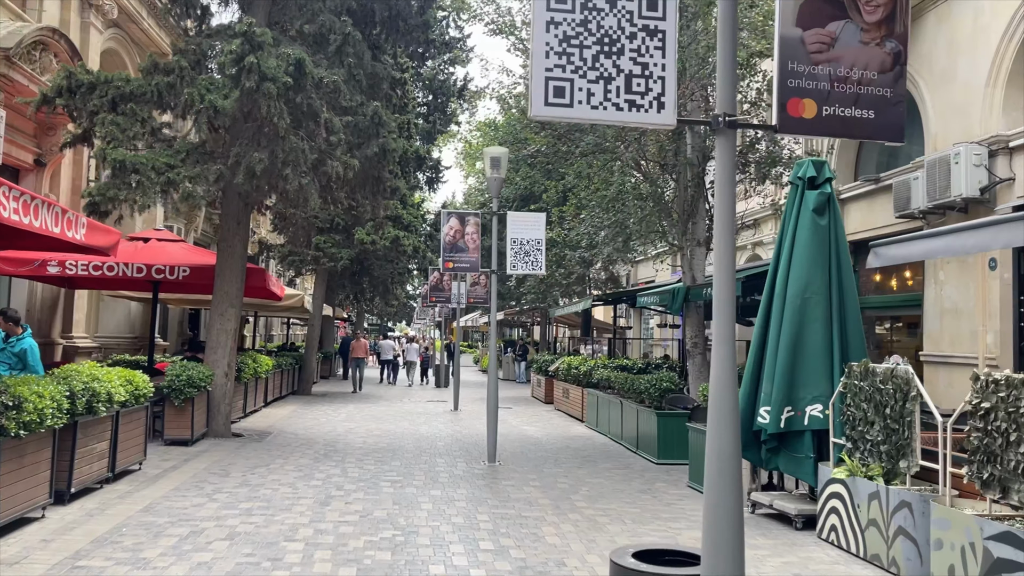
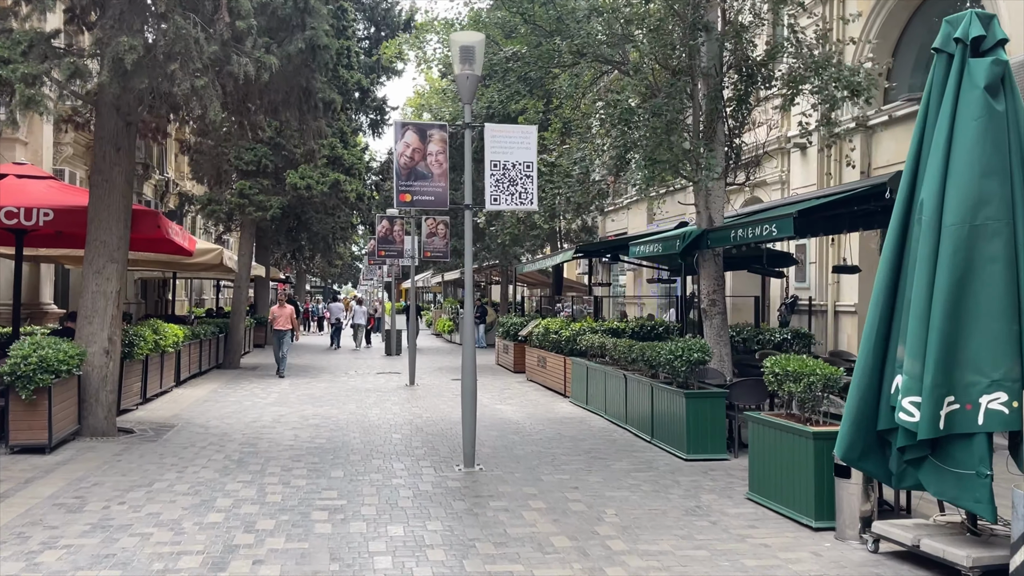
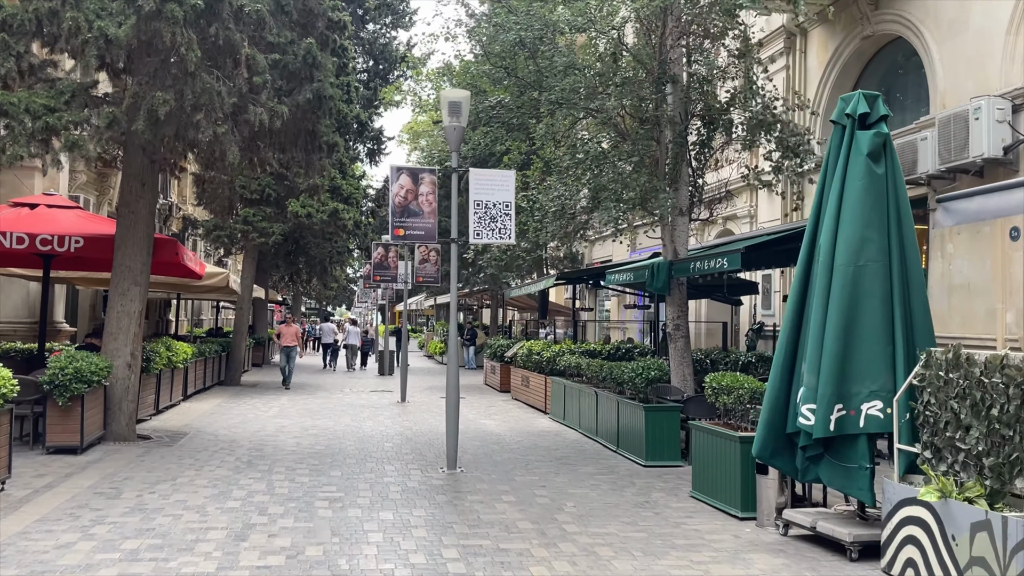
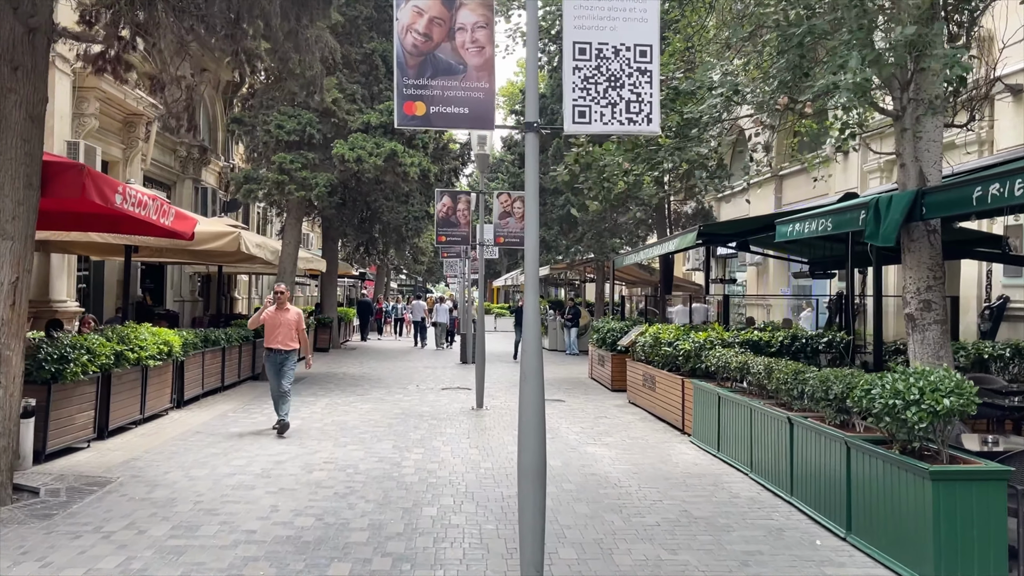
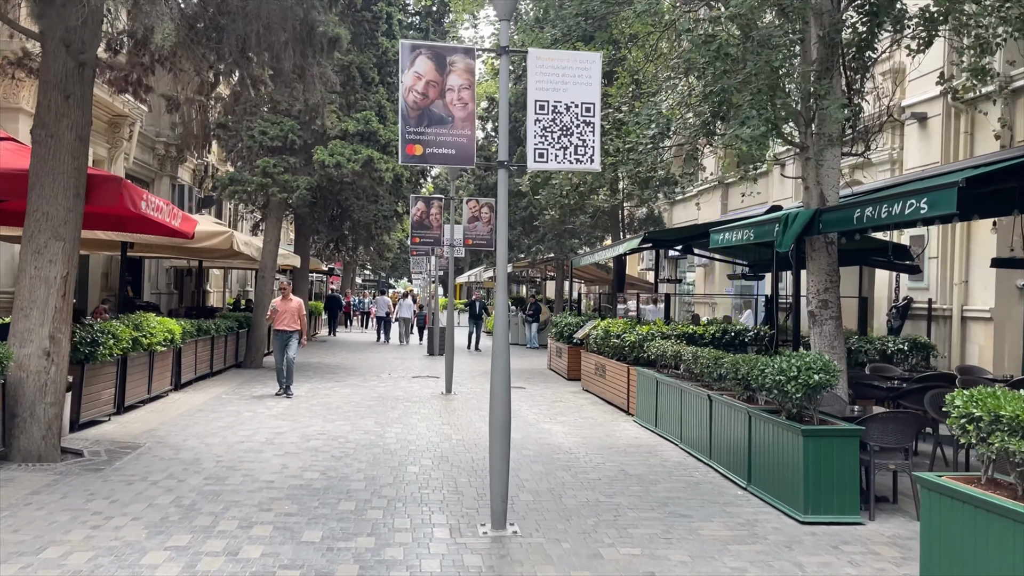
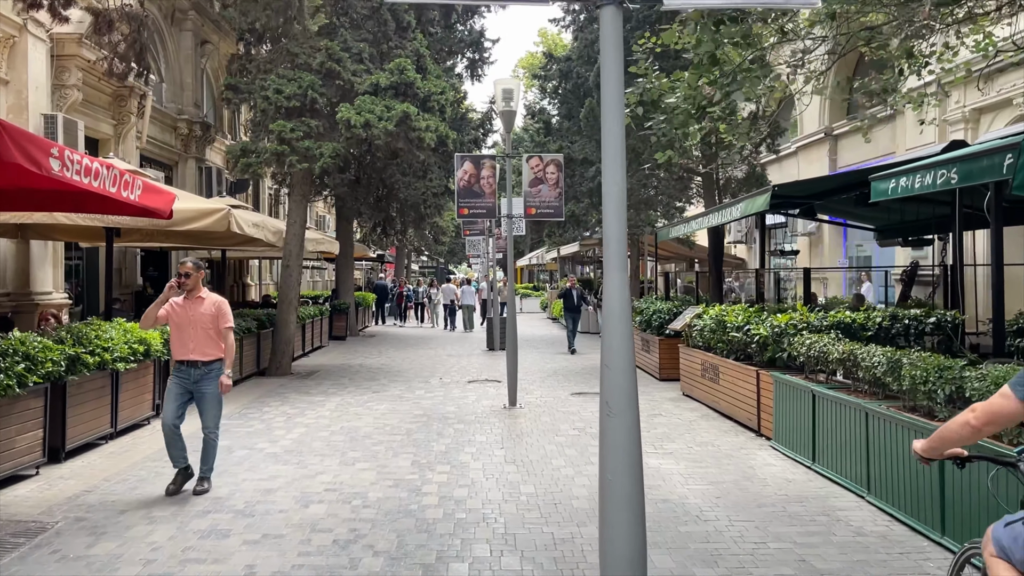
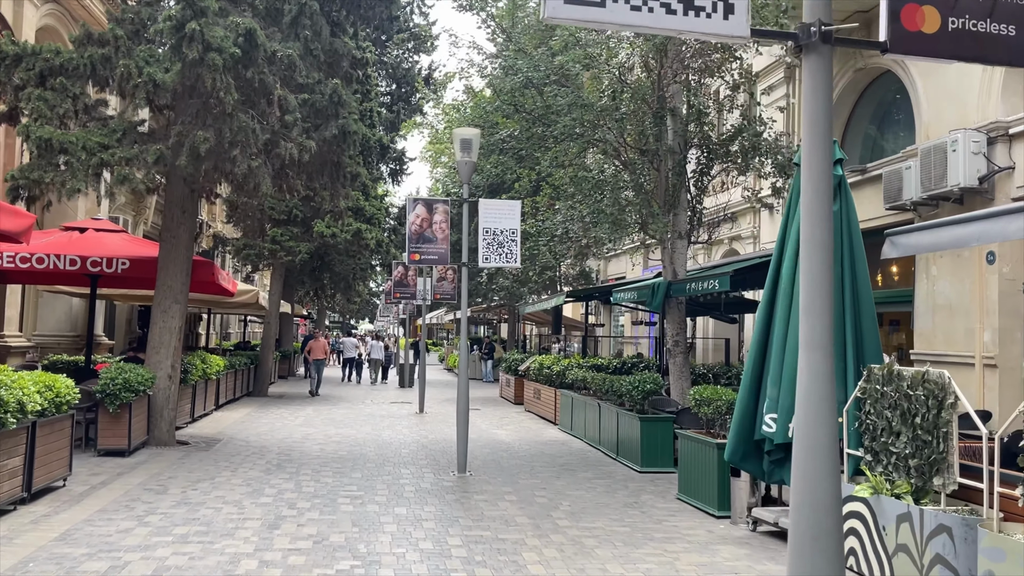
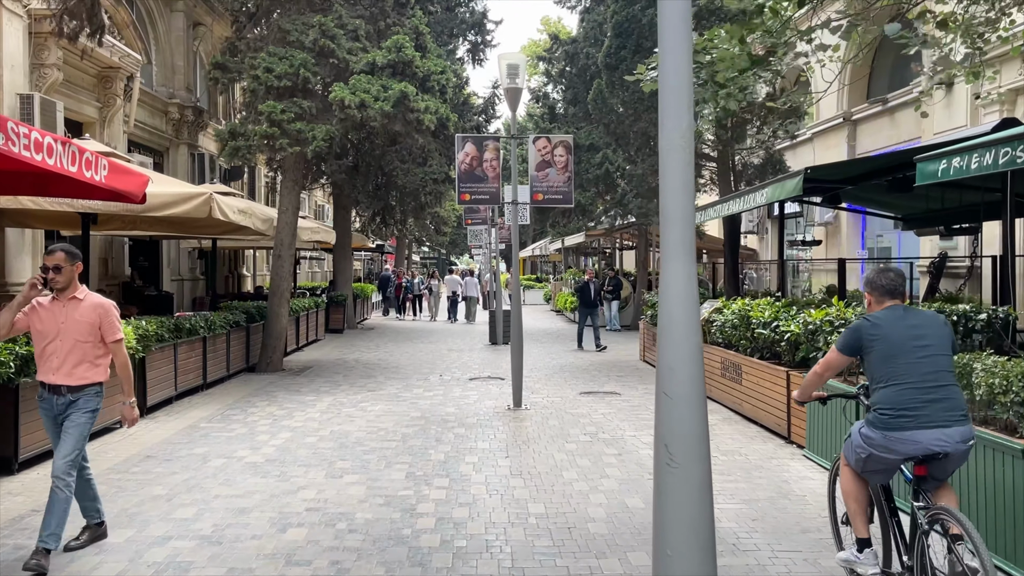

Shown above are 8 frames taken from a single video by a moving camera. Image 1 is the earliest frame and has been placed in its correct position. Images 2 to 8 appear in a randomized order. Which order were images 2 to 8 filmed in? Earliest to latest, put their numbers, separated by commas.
7, 3, 2, 5, 4, 6, 8
